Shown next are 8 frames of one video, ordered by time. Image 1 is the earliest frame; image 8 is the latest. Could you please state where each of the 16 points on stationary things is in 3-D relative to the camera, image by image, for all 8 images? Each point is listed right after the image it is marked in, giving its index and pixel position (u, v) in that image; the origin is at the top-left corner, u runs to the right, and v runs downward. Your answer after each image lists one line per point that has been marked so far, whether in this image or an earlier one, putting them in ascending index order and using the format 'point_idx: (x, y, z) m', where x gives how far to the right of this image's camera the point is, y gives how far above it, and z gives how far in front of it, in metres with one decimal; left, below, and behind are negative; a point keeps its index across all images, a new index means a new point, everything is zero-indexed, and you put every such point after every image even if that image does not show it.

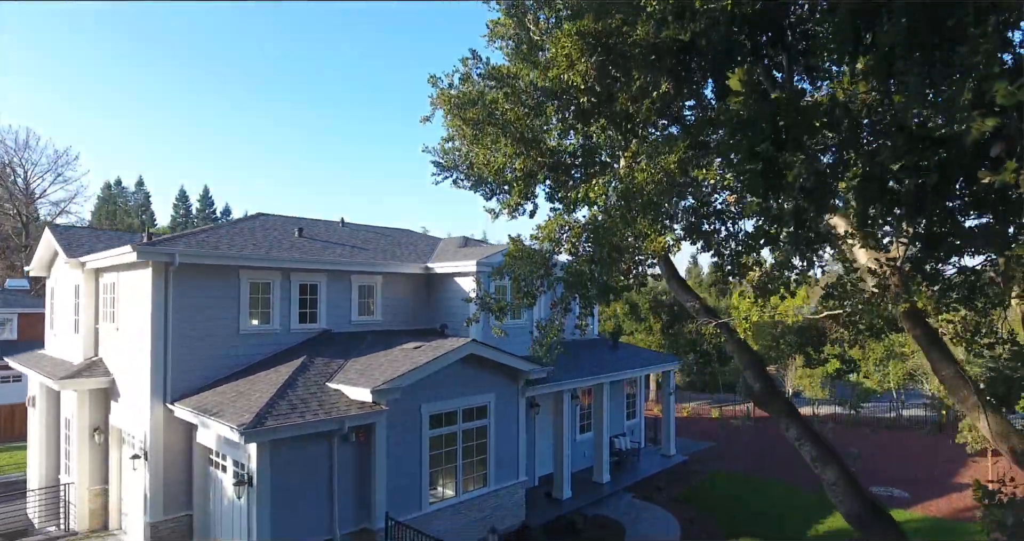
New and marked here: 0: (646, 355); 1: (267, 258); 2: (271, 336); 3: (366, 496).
0: (+4.3, -2.7, +19.3) m
1: (-5.1, +0.3, +12.4) m
2: (-5.1, -1.4, +12.7) m
3: (-2.6, -4.1, +10.8) m
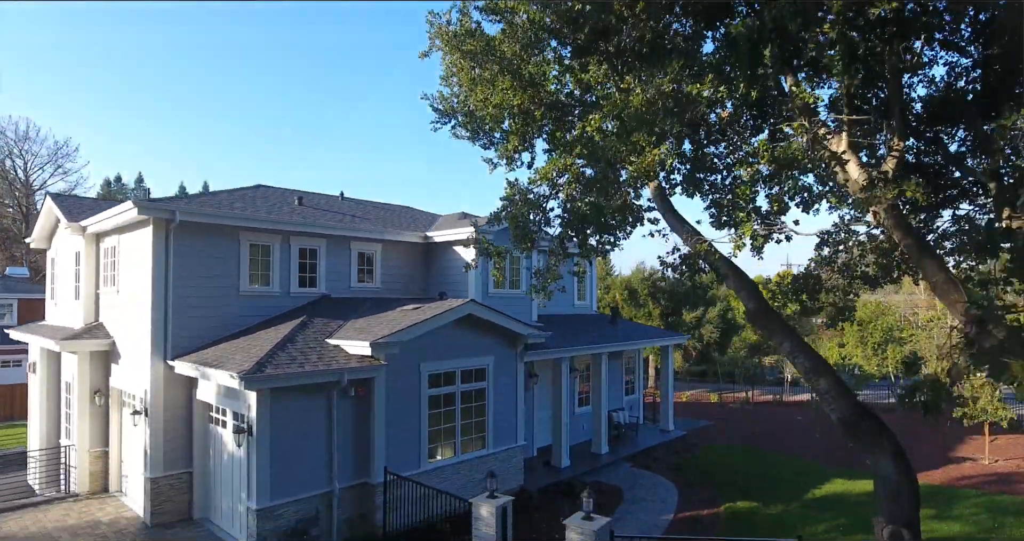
0: (+4.3, -1.9, +19.4) m
1: (-5.1, +1.1, +12.5) m
2: (-5.2, -0.6, +12.8) m
3: (-2.7, -3.3, +10.9) m
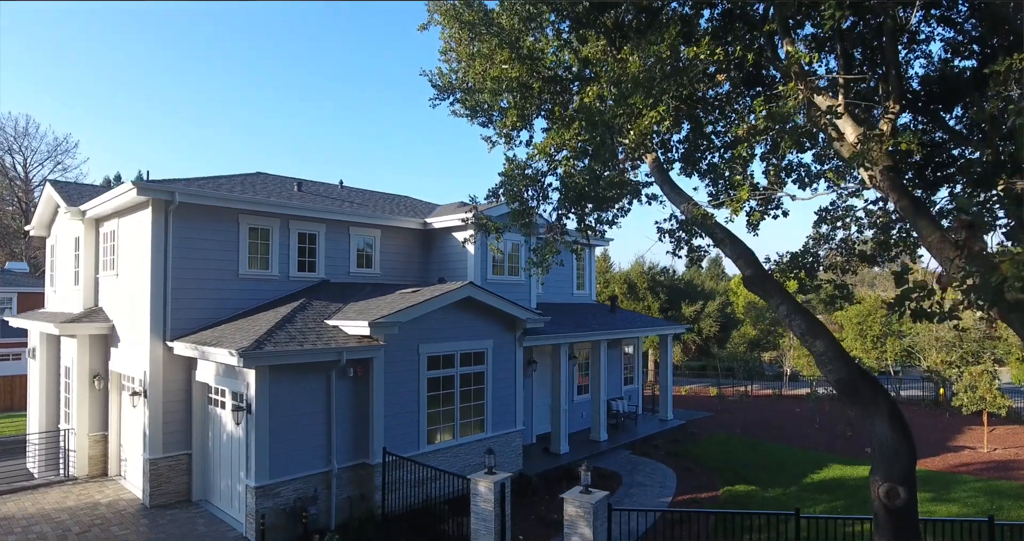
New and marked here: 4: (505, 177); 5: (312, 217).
0: (+4.3, -1.6, +19.4) m
1: (-5.1, +1.4, +12.5) m
2: (-5.2, -0.2, +12.8) m
3: (-2.7, -2.9, +10.9) m
4: (-0.1, +1.4, +9.1) m
5: (-4.5, +1.2, +13.4) m
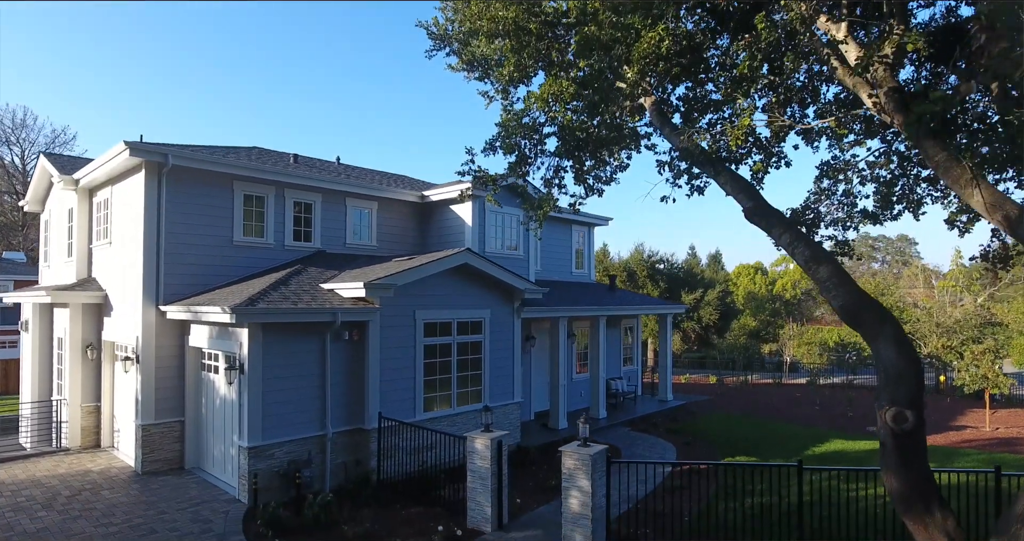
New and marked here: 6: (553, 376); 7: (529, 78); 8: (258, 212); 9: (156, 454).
0: (+4.2, -0.9, +19.3) m
1: (-5.2, +2.1, +12.4) m
2: (-5.2, +0.4, +12.7) m
3: (-2.8, -2.3, +10.8) m
4: (-0.1, +2.1, +8.9) m
5: (-4.5, +1.9, +13.2) m
6: (+1.1, -2.7, +15.4) m
7: (+0.3, +3.3, +10.3) m
8: (-5.4, +1.3, +12.6) m
9: (-6.6, -3.4, +11.2) m
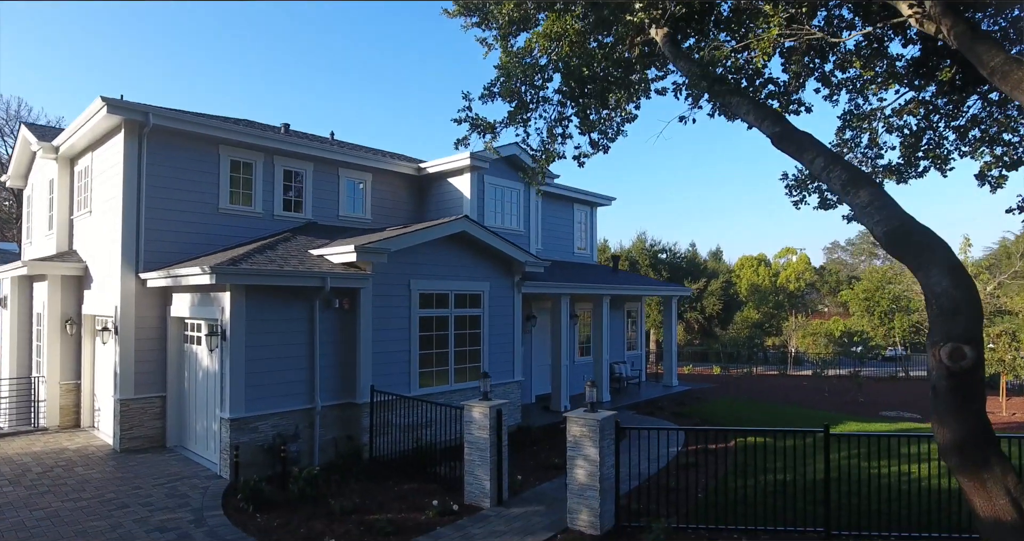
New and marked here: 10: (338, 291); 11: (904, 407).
0: (+4.2, -0.3, +18.7) m
1: (-5.2, +2.7, +11.8) m
2: (-5.2, +1.0, +12.1) m
3: (-2.8, -1.7, +10.2) m
4: (-0.1, +2.7, +8.3) m
5: (-4.5, +2.5, +12.6) m
6: (+1.1, -2.1, +14.8) m
7: (+0.3, +3.9, +9.7) m
8: (-5.4, +1.9, +12.0) m
9: (-6.6, -2.8, +10.5) m
10: (-2.9, -0.3, +10.1) m
11: (+11.7, -4.1, +17.8) m
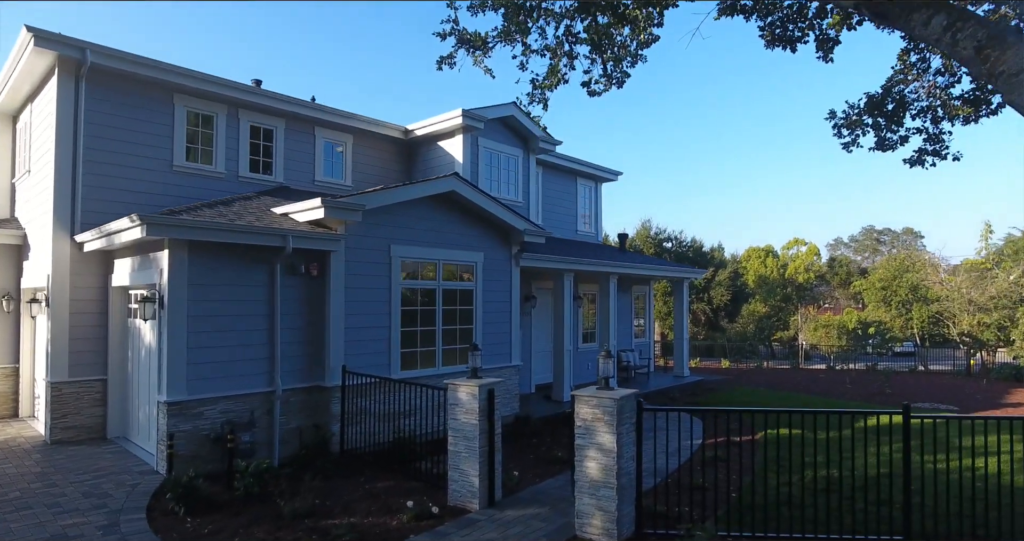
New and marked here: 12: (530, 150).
0: (+4.1, +0.3, +17.2) m
1: (-5.2, +3.3, +10.3) m
2: (-5.3, +1.6, +10.6) m
3: (-2.8, -1.1, +8.7) m
4: (-0.2, +3.2, +6.8) m
5: (-4.6, +3.0, +11.2) m
6: (+1.0, -1.6, +13.3) m
7: (+0.3, +4.4, +8.2) m
8: (-5.4, +2.4, +10.6) m
9: (-6.7, -2.2, +9.1) m
10: (-3.0, +0.2, +8.6) m
11: (+11.6, -3.5, +16.4) m
12: (+0.4, +2.8, +14.1) m
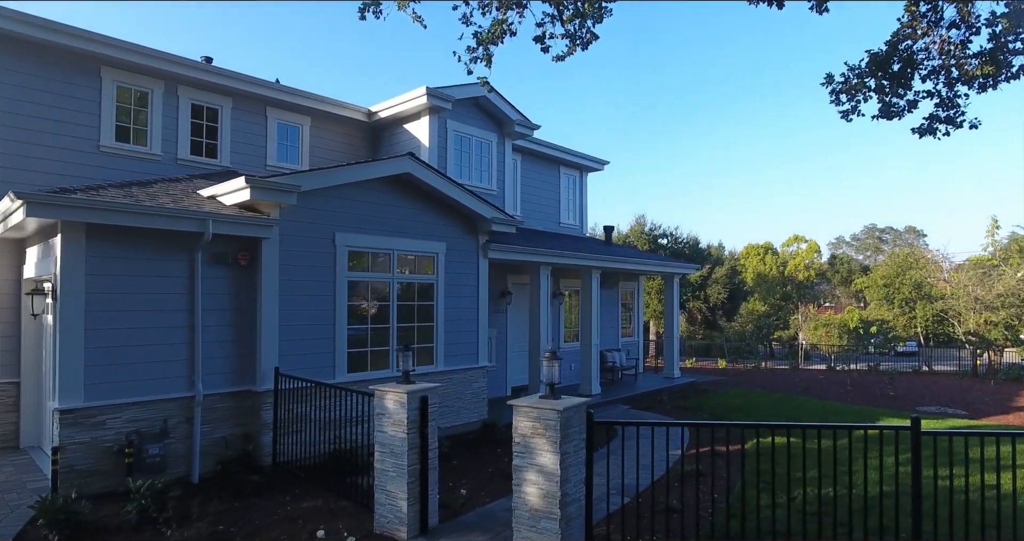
0: (+3.6, +0.4, +16.2) m
1: (-5.8, +3.4, +9.3) m
2: (-5.9, +1.7, +9.6) m
3: (-3.4, -1.0, +7.7) m
4: (-0.8, +3.4, +5.8) m
5: (-5.1, +3.2, +10.2) m
6: (+0.4, -1.4, +12.3) m
7: (-0.3, +4.6, +7.2) m
8: (-6.0, +2.6, +9.6) m
9: (-7.3, -2.1, +8.1) m
10: (-3.6, +0.4, +7.6) m
11: (+11.1, -3.4, +15.4) m
12: (-0.2, +3.0, +13.1) m
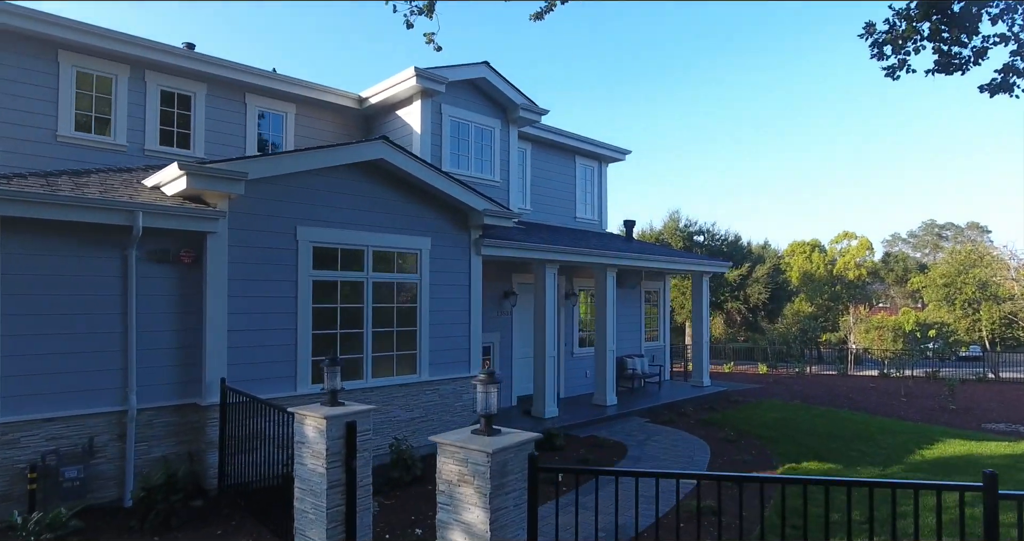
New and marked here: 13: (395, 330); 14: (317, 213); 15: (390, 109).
0: (+3.9, +0.4, +14.8) m
1: (-5.9, +3.4, +8.6) m
2: (-6.0, +1.8, +8.9) m
3: (-3.6, -1.0, +6.9) m
4: (-1.2, +3.4, +4.8) m
5: (-5.2, +3.2, +9.4) m
6: (+0.5, -1.4, +11.2) m
7: (-0.6, +4.6, +6.1) m
8: (-6.1, +2.6, +8.9) m
9: (-7.5, -2.1, +7.5) m
10: (-3.8, +0.4, +6.8) m
11: (+11.3, -3.3, +13.5) m
12: (0.0, +3.0, +12.0) m
13: (-1.6, -0.8, +8.5) m
14: (-2.5, +0.7, +7.6) m
15: (-2.3, +3.0, +11.2) m
